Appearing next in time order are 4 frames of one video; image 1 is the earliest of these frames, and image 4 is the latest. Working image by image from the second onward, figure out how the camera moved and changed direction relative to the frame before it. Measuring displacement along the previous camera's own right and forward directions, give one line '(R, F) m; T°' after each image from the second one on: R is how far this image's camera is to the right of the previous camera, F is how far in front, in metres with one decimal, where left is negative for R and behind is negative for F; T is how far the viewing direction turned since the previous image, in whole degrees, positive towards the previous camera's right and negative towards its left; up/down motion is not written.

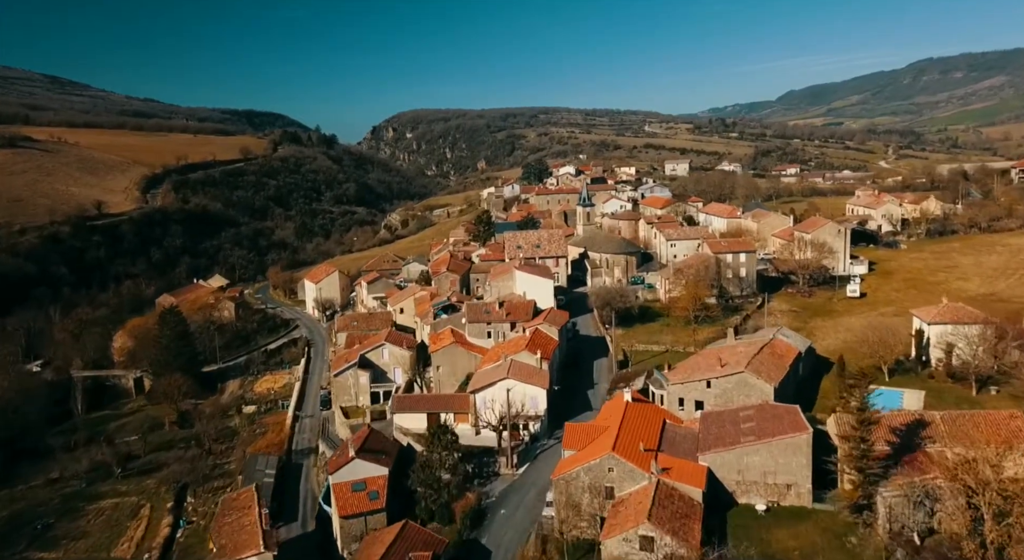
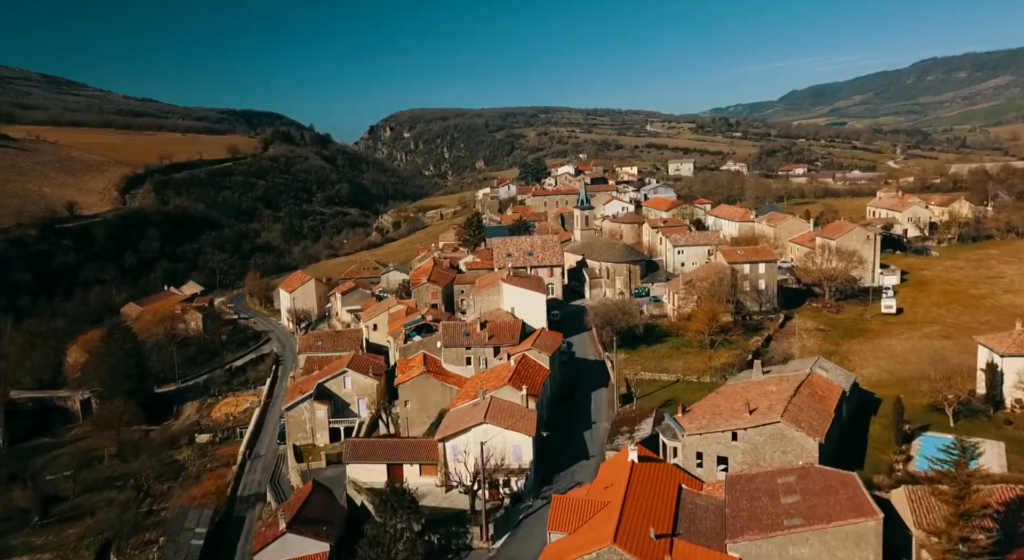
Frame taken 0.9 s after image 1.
(+0.9, +6.1) m; 0°
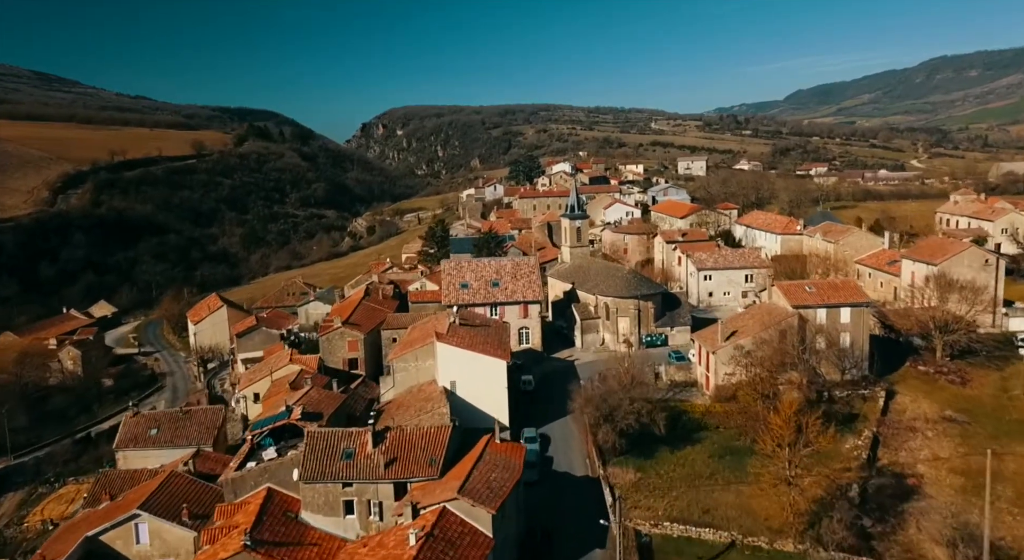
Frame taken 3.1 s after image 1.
(+2.3, +15.8) m; 0°
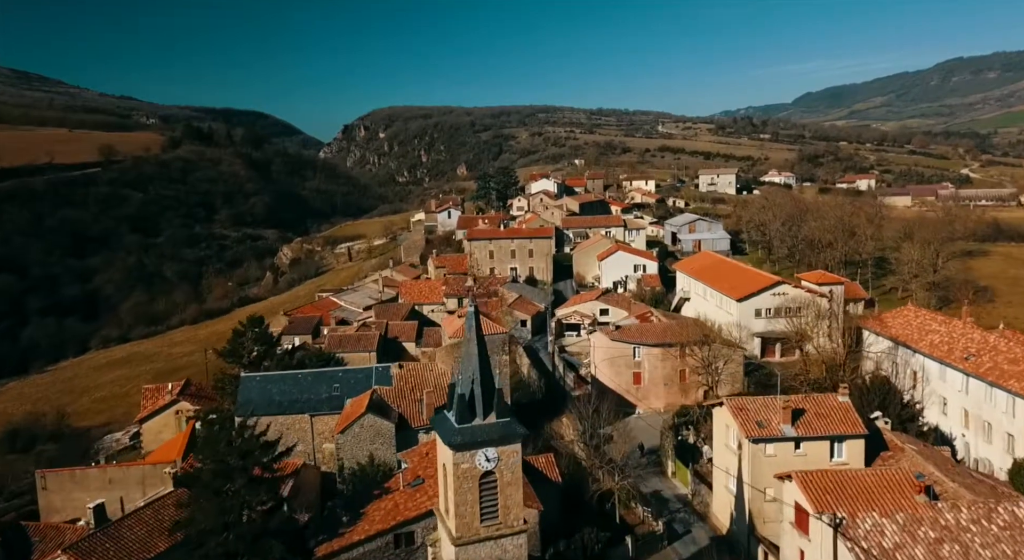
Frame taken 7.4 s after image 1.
(+4.4, +29.9) m; 0°
